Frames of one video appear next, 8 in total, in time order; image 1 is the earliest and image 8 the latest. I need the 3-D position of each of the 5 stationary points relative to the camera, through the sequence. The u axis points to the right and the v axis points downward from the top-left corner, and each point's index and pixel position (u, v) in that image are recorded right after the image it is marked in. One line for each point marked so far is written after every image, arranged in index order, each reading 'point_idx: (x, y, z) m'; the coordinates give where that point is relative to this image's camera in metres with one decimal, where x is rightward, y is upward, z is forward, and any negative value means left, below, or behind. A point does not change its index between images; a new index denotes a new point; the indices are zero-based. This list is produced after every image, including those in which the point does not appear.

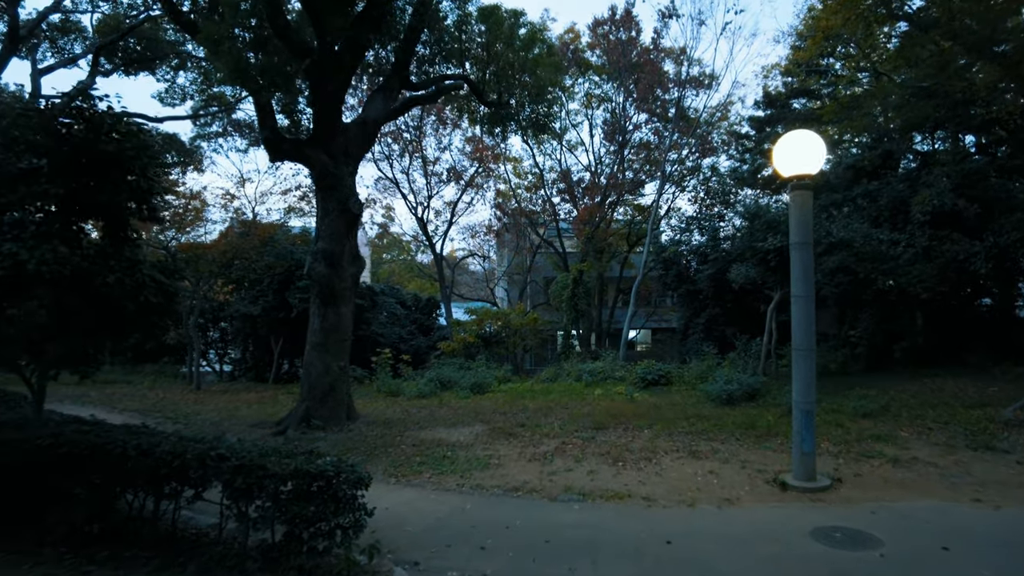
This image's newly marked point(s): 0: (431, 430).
0: (-1.5, -2.7, +12.4) m
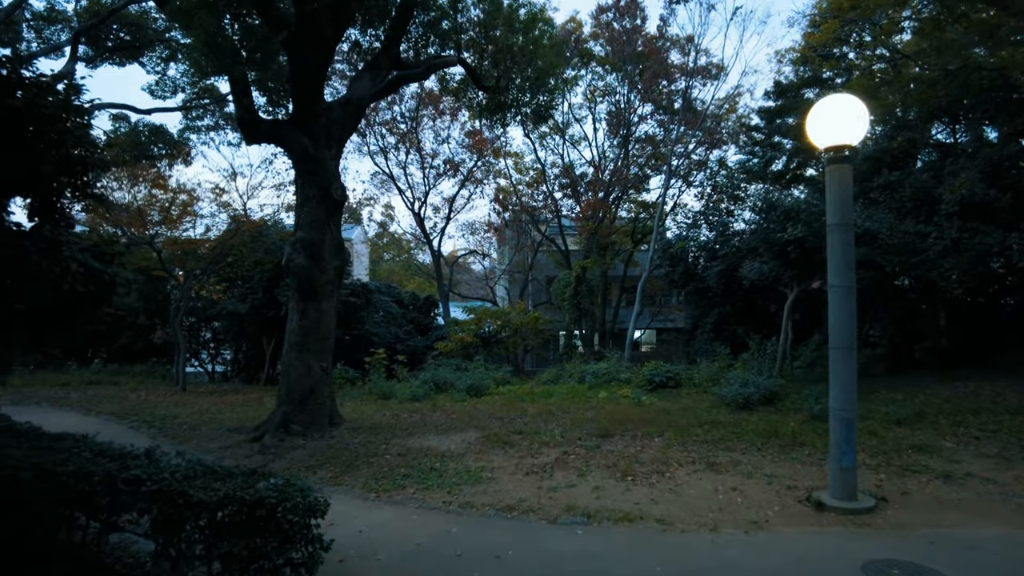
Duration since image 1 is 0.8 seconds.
0: (-1.6, -2.6, +11.3) m
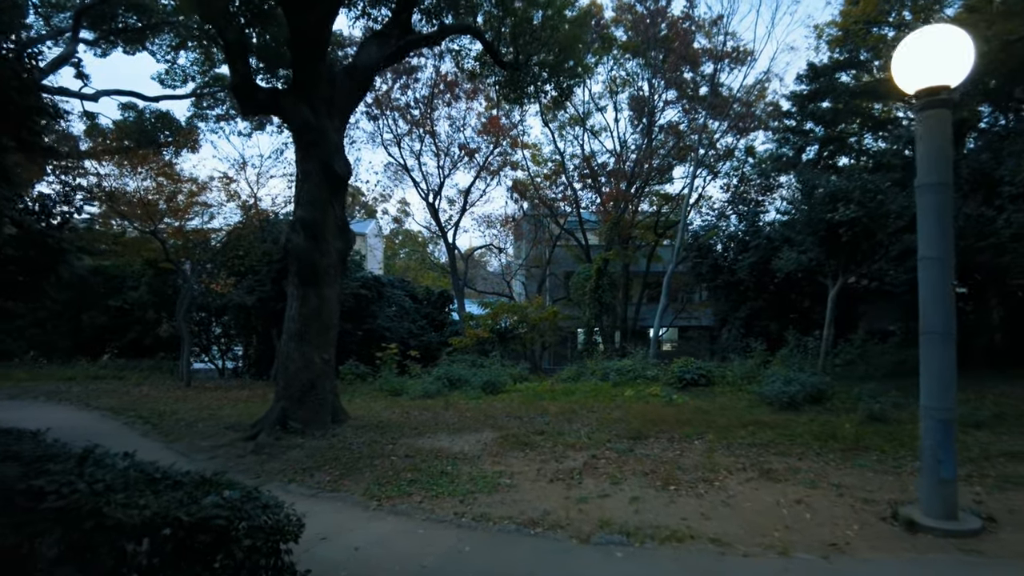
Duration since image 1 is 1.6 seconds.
0: (-1.3, -2.3, +10.2) m
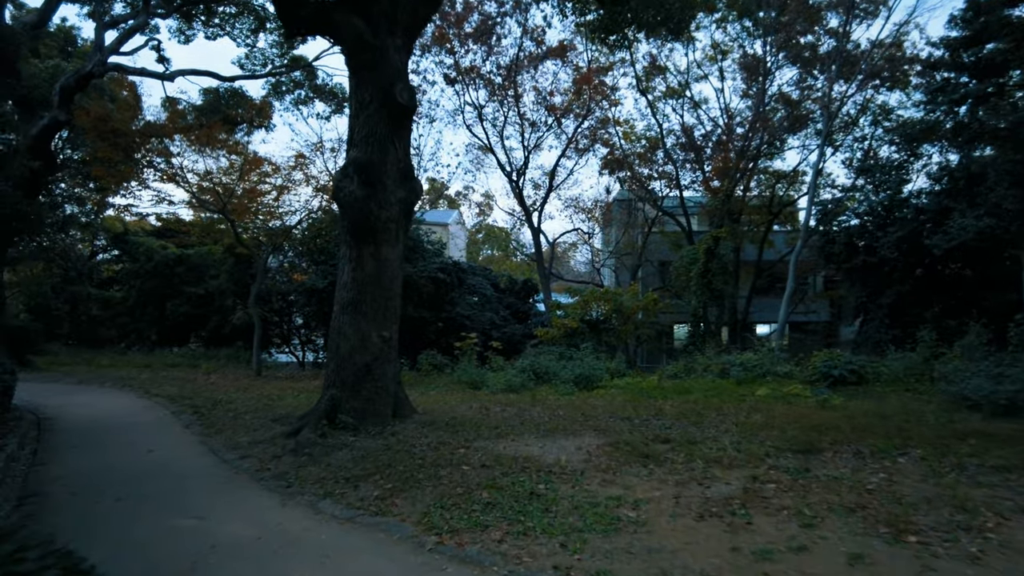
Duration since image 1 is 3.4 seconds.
0: (+0.1, -1.8, +7.8) m
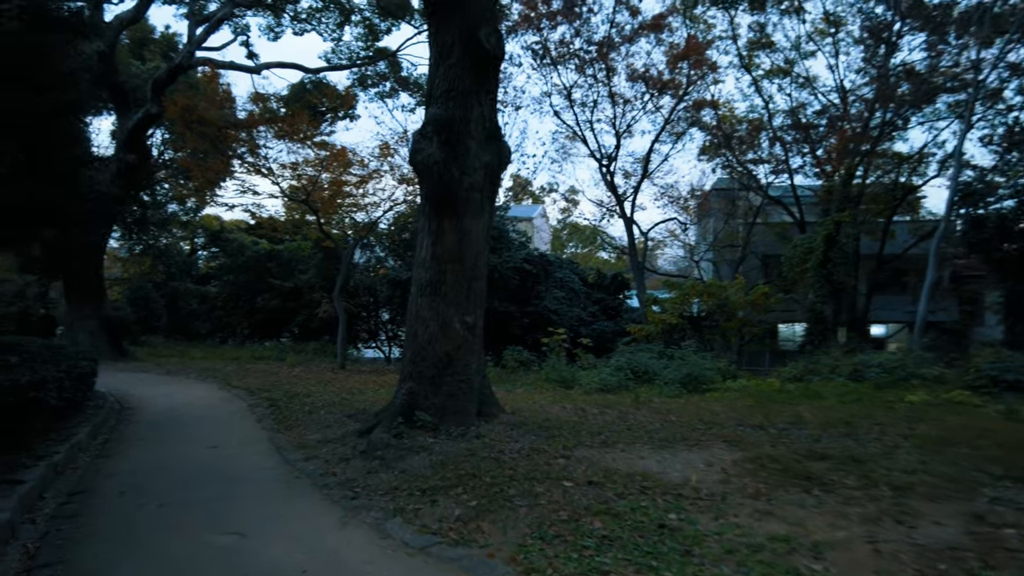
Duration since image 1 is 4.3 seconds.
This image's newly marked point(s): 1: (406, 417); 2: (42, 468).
0: (+1.1, -1.6, +6.3) m
1: (-1.2, -1.4, +7.3) m
2: (-4.7, -1.8, +6.5) m
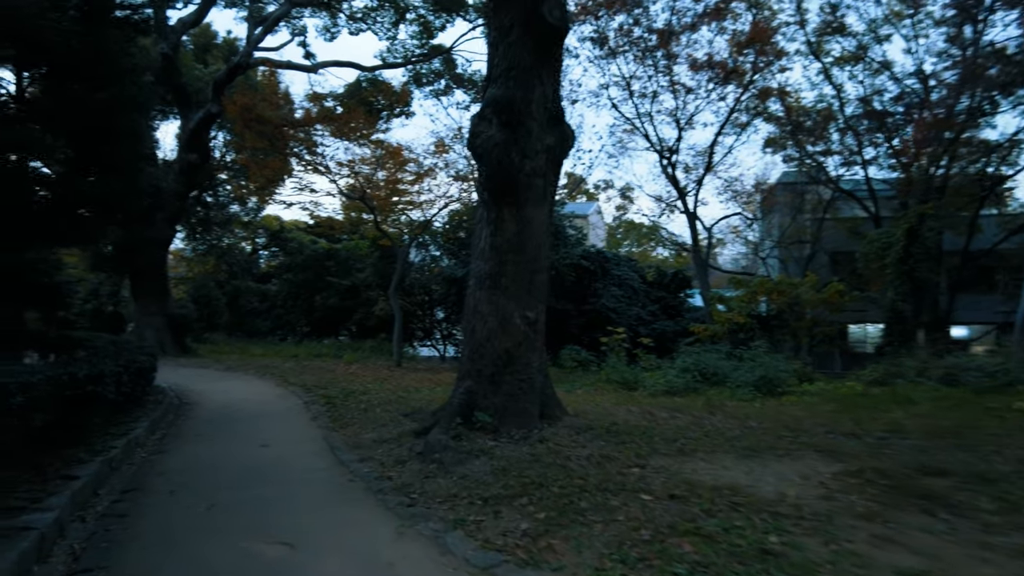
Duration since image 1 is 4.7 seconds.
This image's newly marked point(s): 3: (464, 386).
0: (+1.7, -1.5, +5.7) m
1: (-0.5, -1.4, +6.9) m
2: (-4.1, -1.7, +6.3) m
3: (-0.5, -1.0, +7.0) m
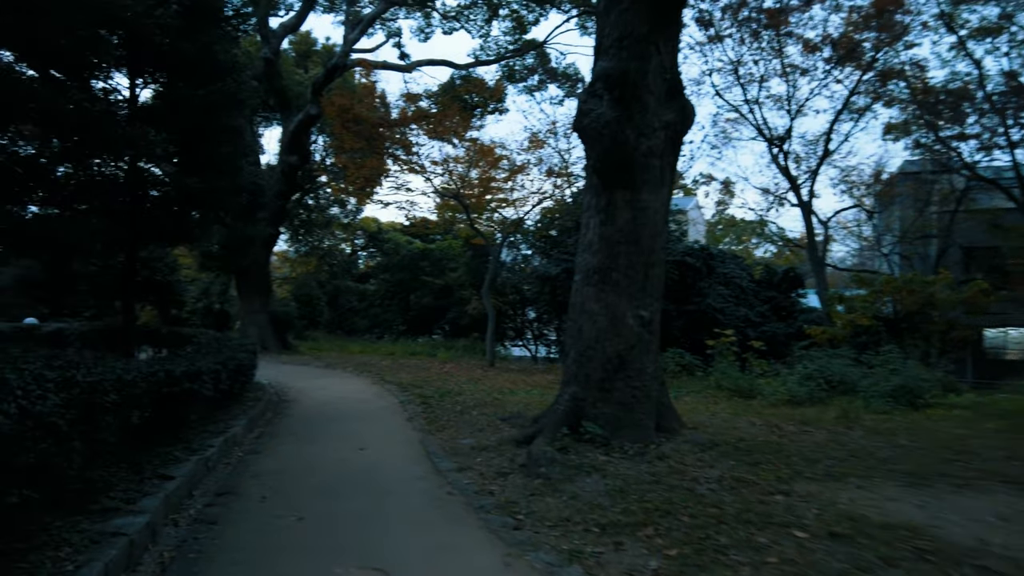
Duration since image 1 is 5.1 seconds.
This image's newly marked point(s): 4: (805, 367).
0: (+2.6, -1.5, +4.8) m
1: (+0.6, -1.3, +6.2) m
2: (-3.0, -1.7, +6.2) m
3: (+0.6, -1.0, +6.3) m
4: (+5.5, -1.5, +12.2) m
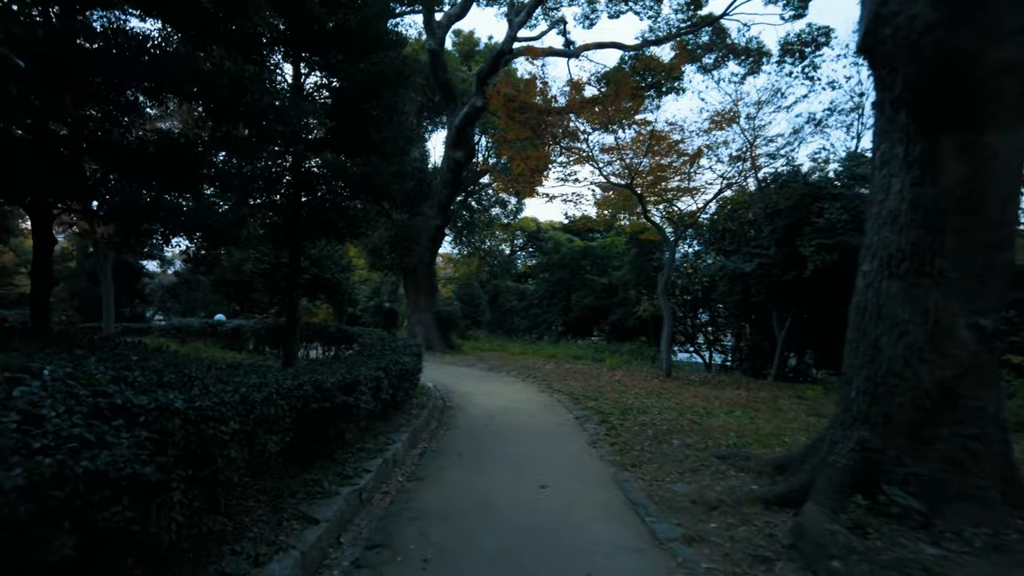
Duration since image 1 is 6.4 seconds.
0: (+3.9, -1.4, +2.3) m
1: (+2.2, -1.3, +4.1) m
2: (-1.3, -1.6, +5.0) m
3: (+2.2, -1.0, +4.3) m
4: (+8.4, -1.4, +8.8) m
